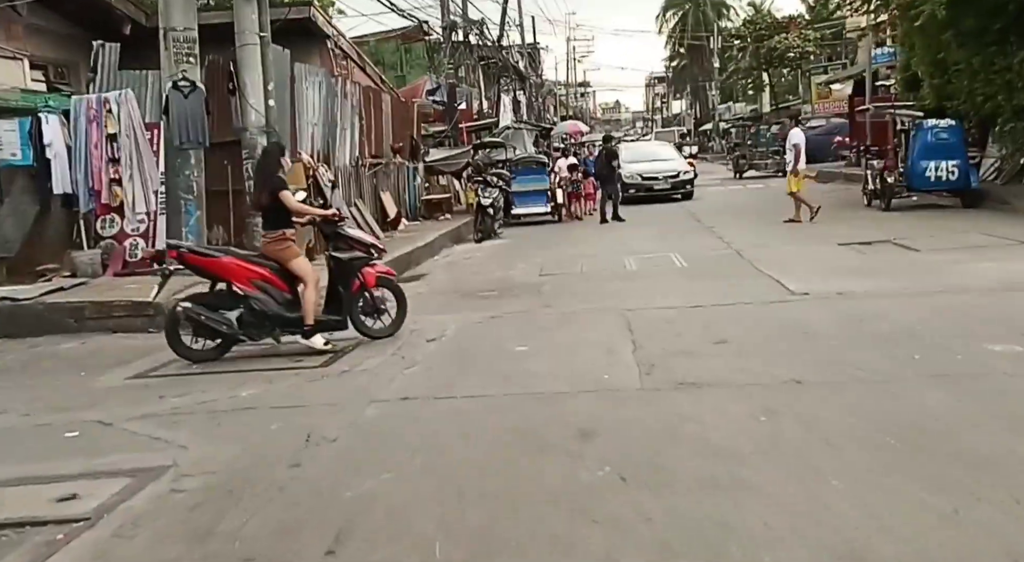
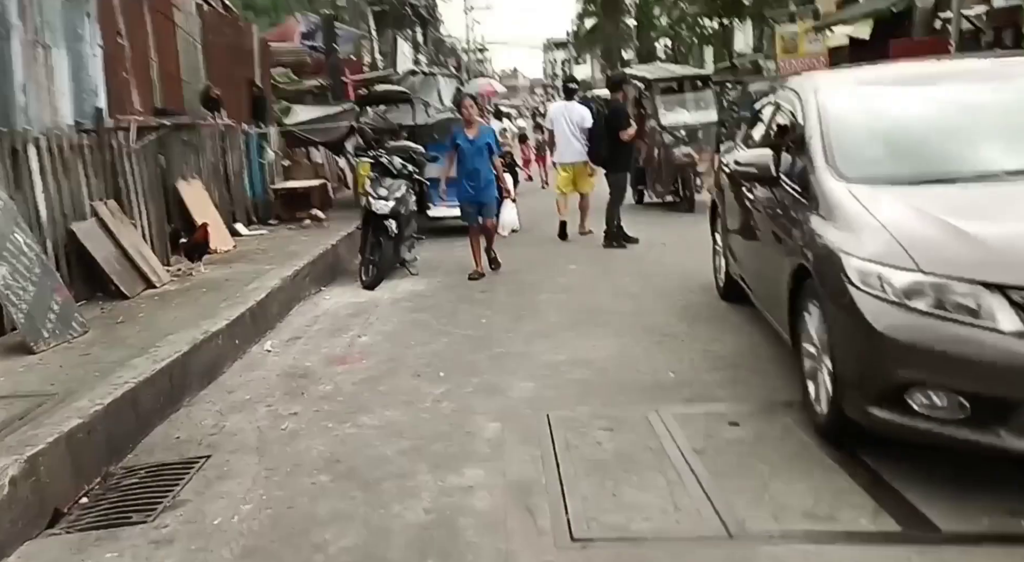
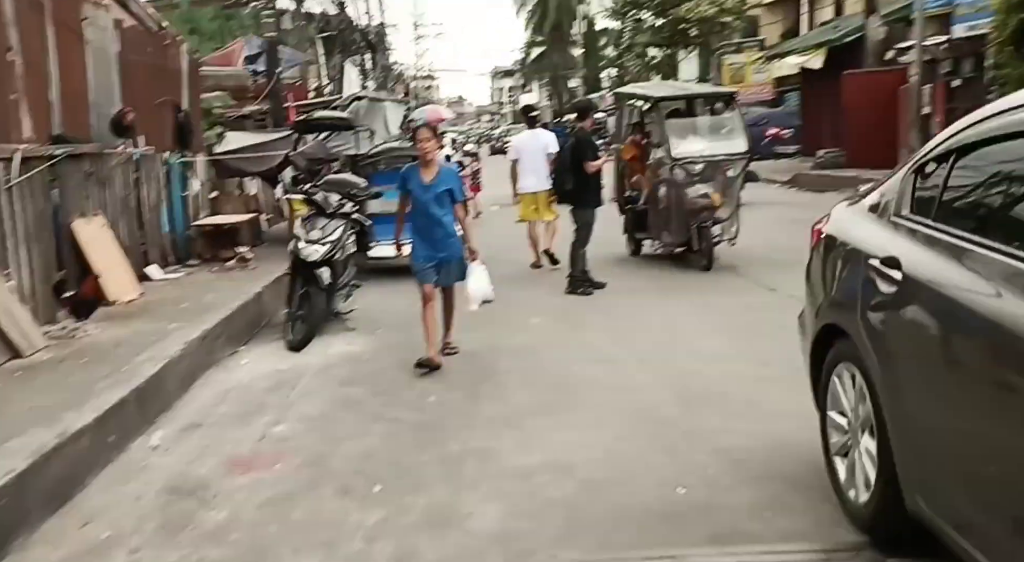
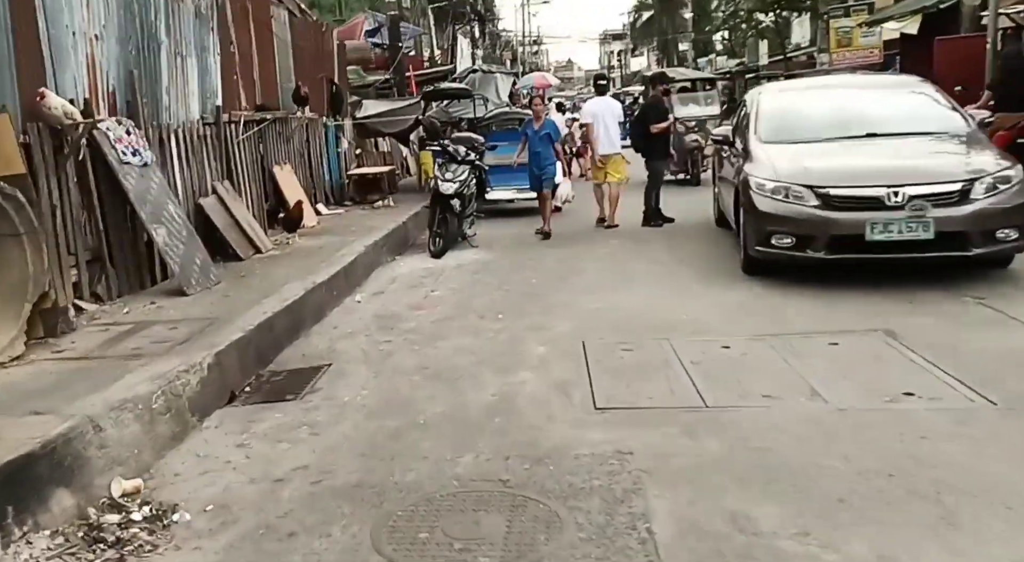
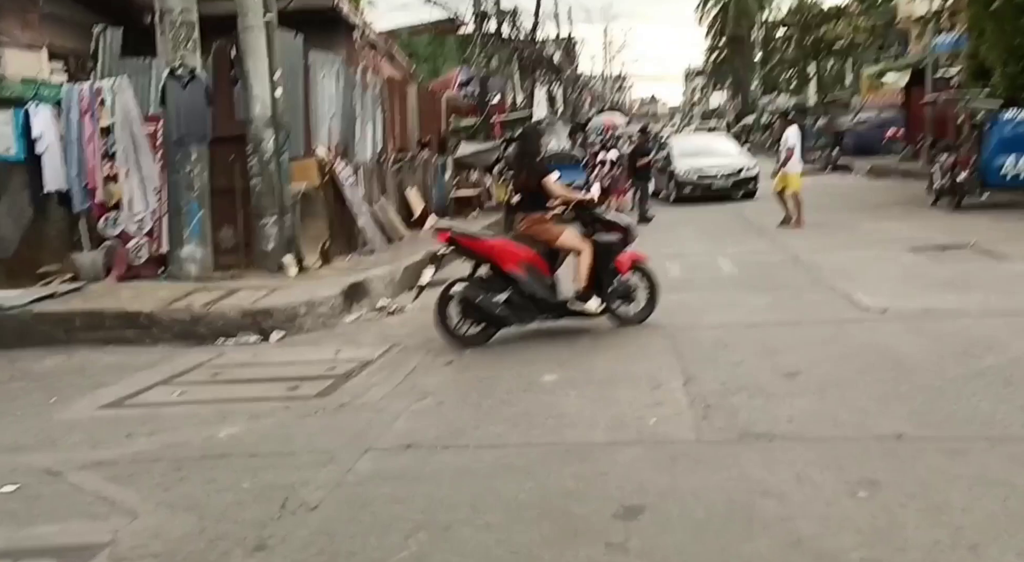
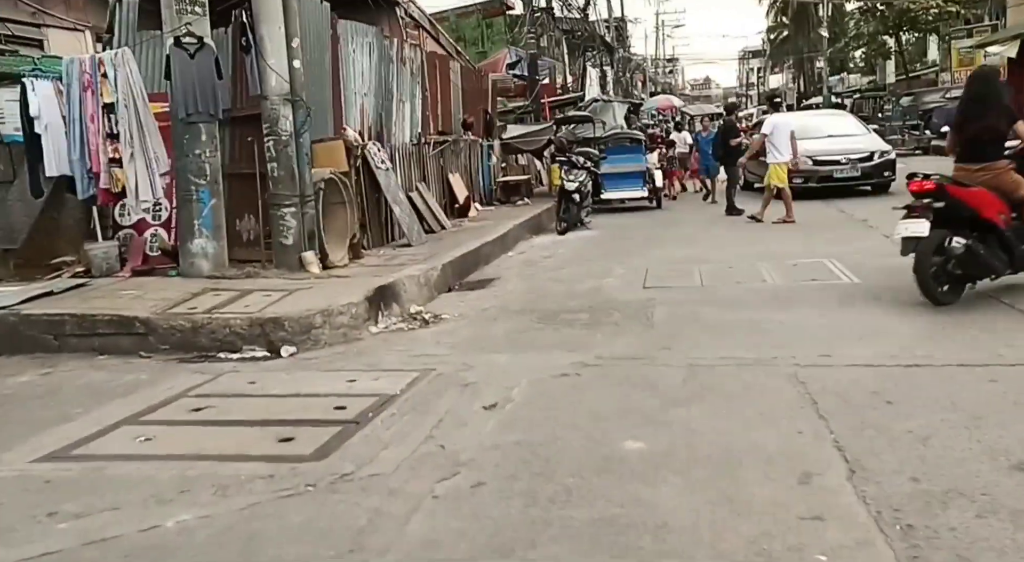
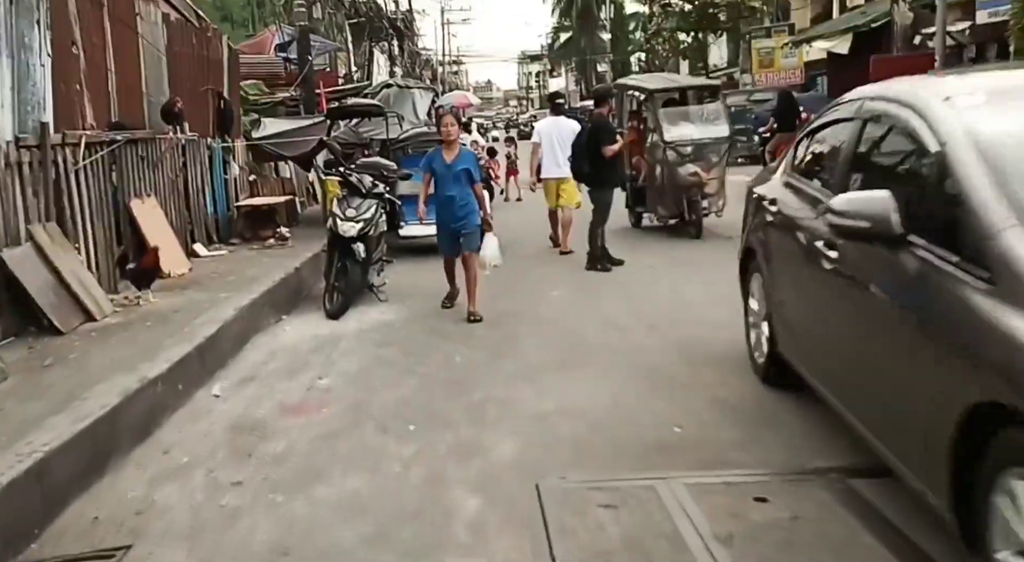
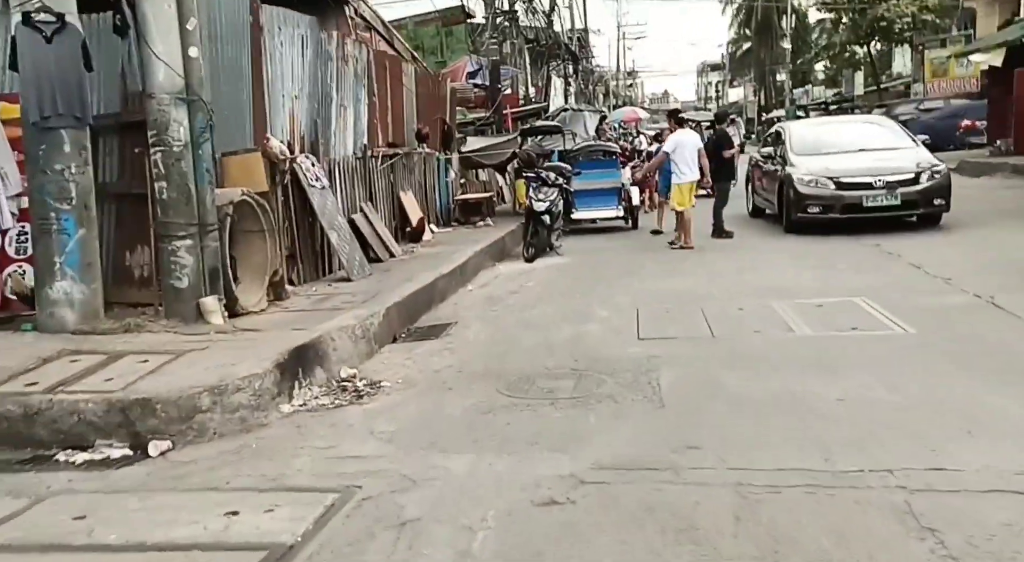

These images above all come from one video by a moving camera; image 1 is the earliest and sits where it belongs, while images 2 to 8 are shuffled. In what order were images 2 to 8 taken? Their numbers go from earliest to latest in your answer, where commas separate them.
5, 6, 8, 4, 2, 7, 3
